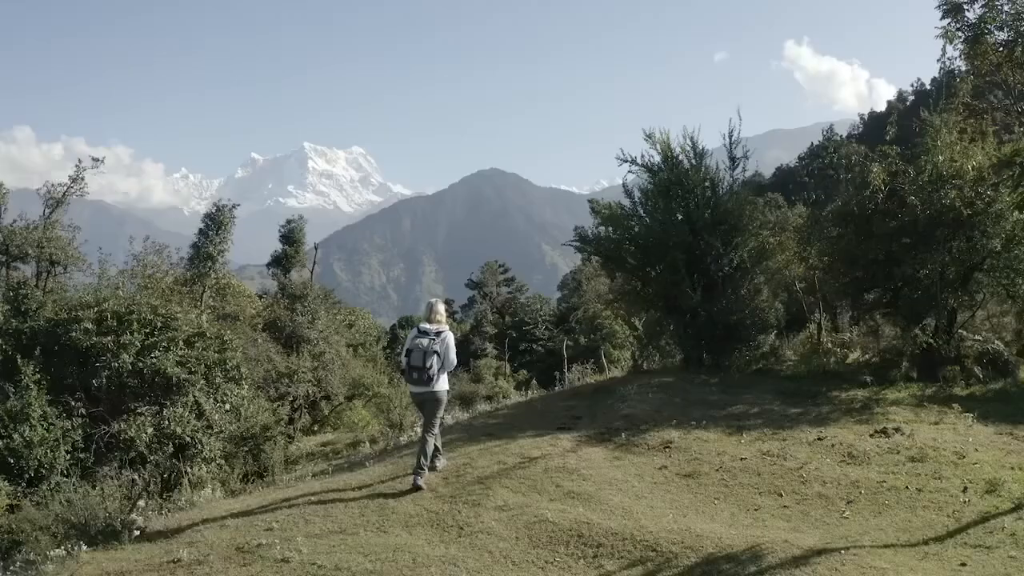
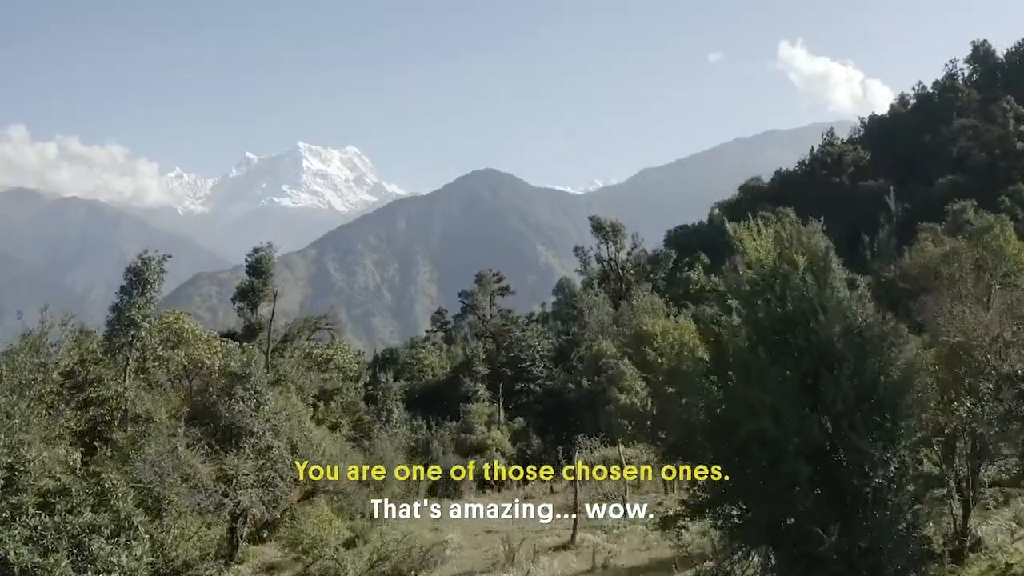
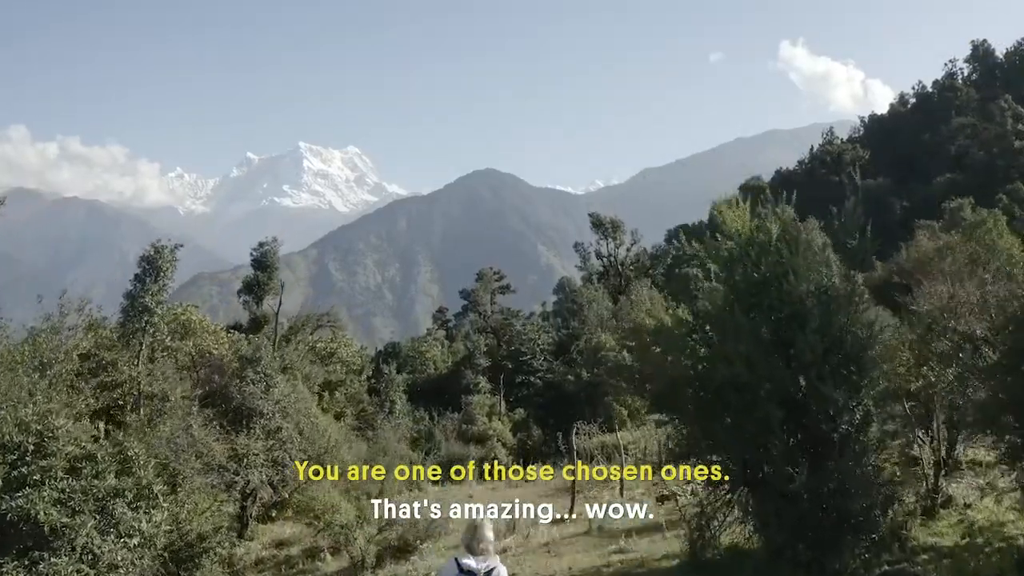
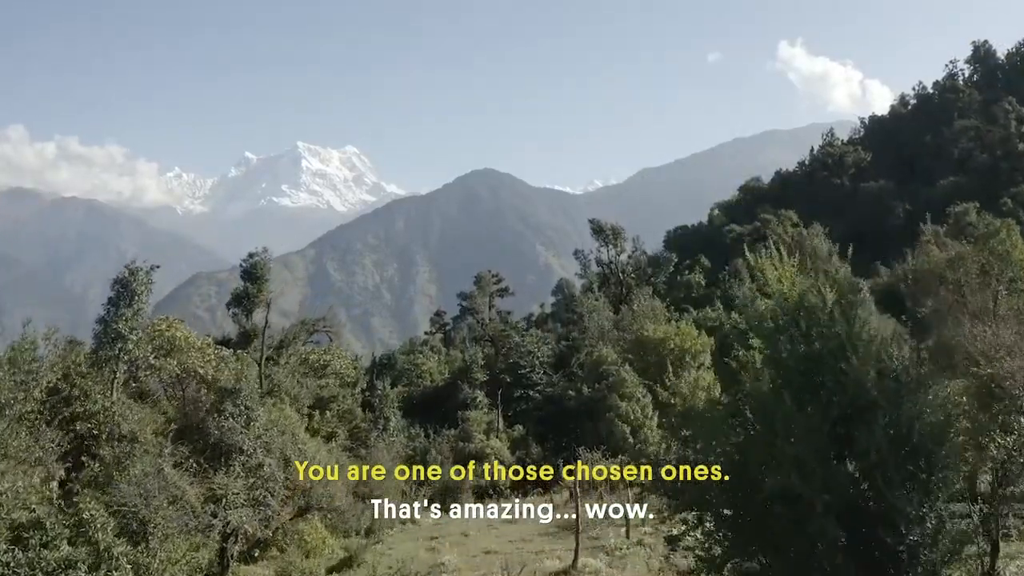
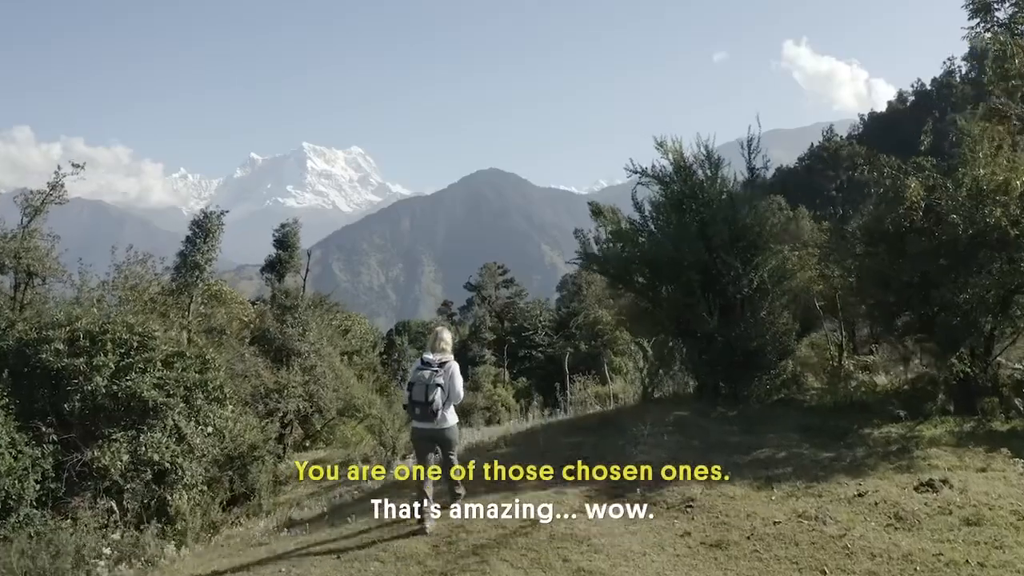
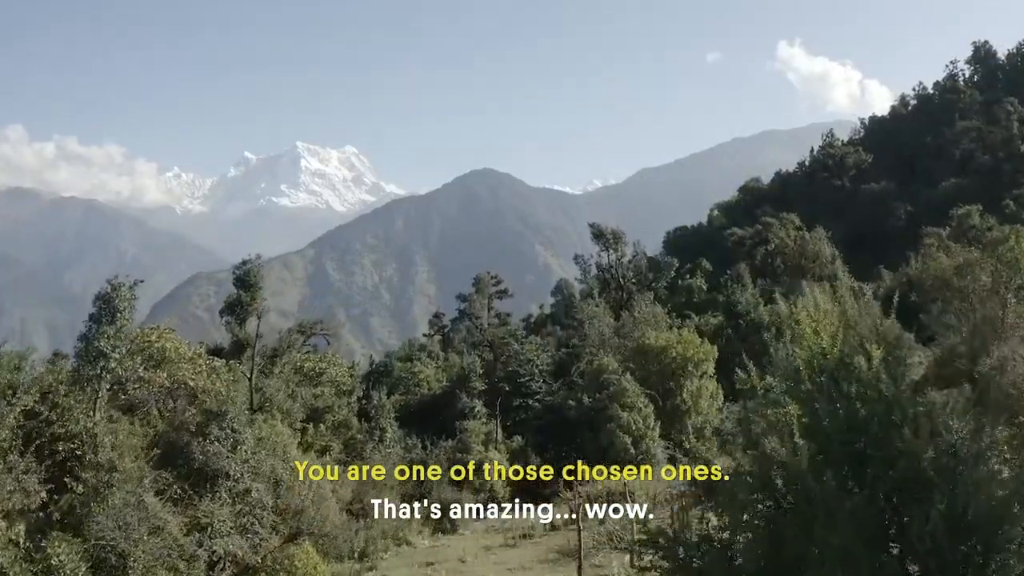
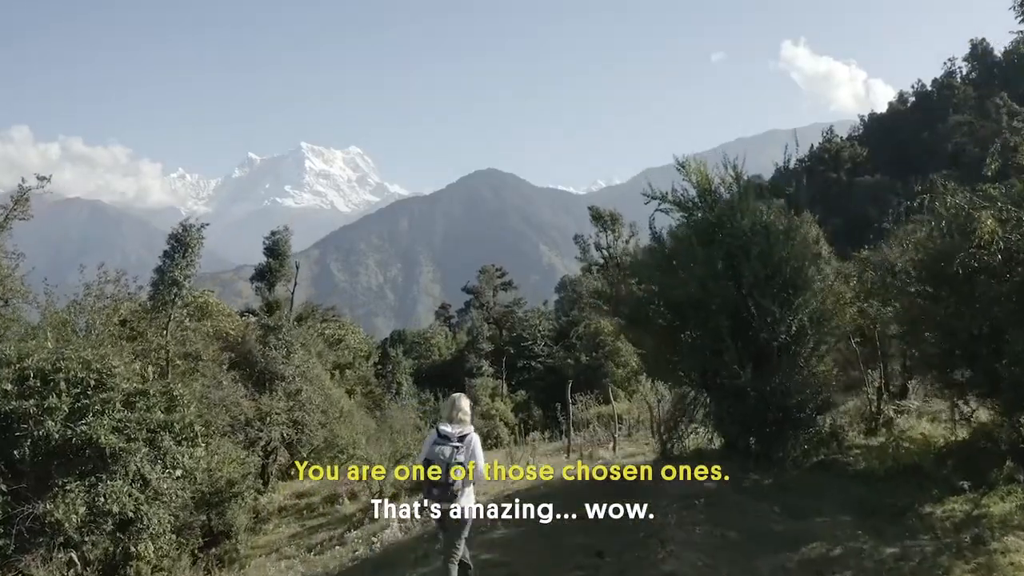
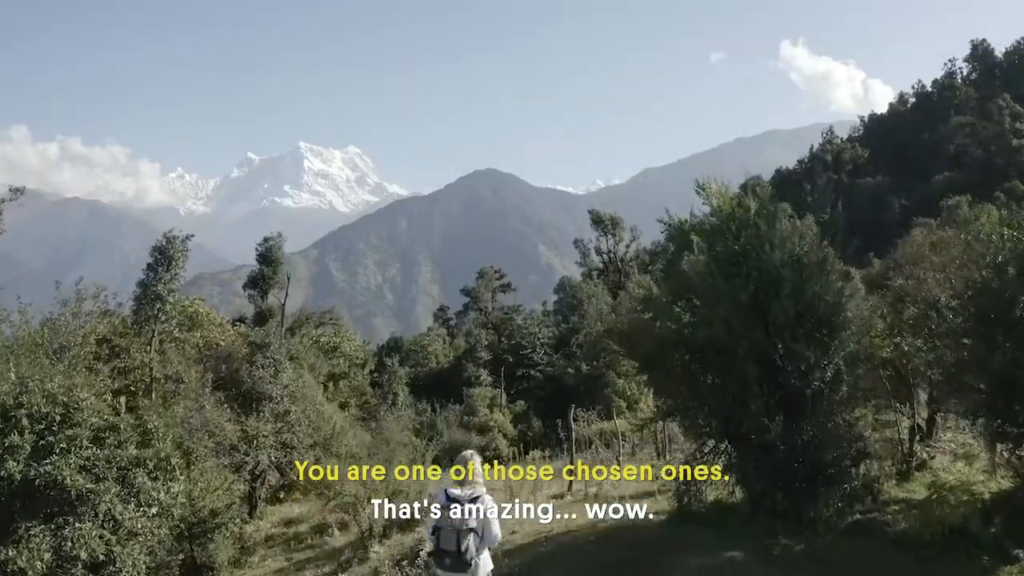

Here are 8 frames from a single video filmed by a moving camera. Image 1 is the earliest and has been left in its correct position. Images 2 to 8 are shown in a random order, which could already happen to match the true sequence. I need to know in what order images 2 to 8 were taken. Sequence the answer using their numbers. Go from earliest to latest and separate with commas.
5, 7, 8, 3, 2, 4, 6
